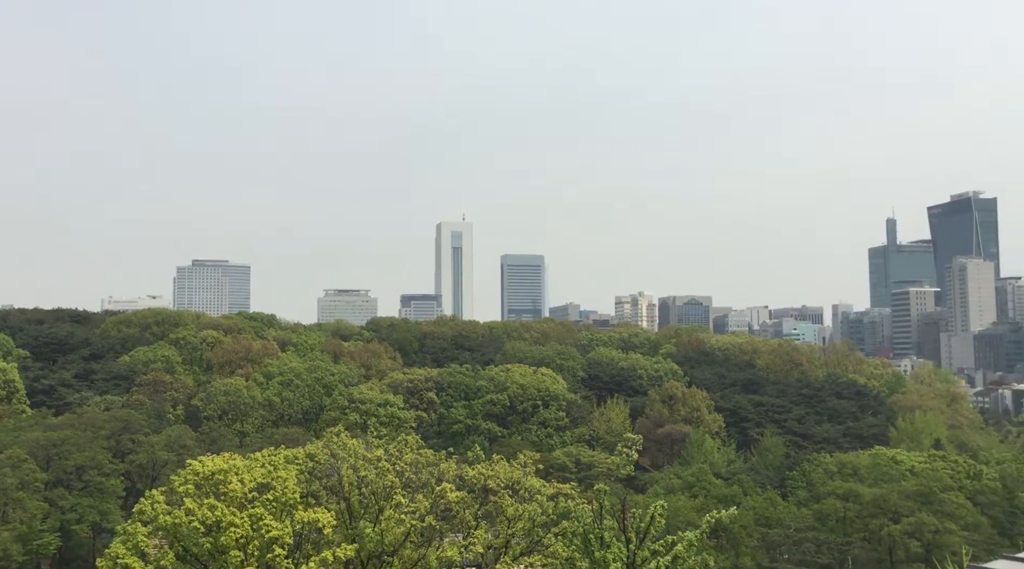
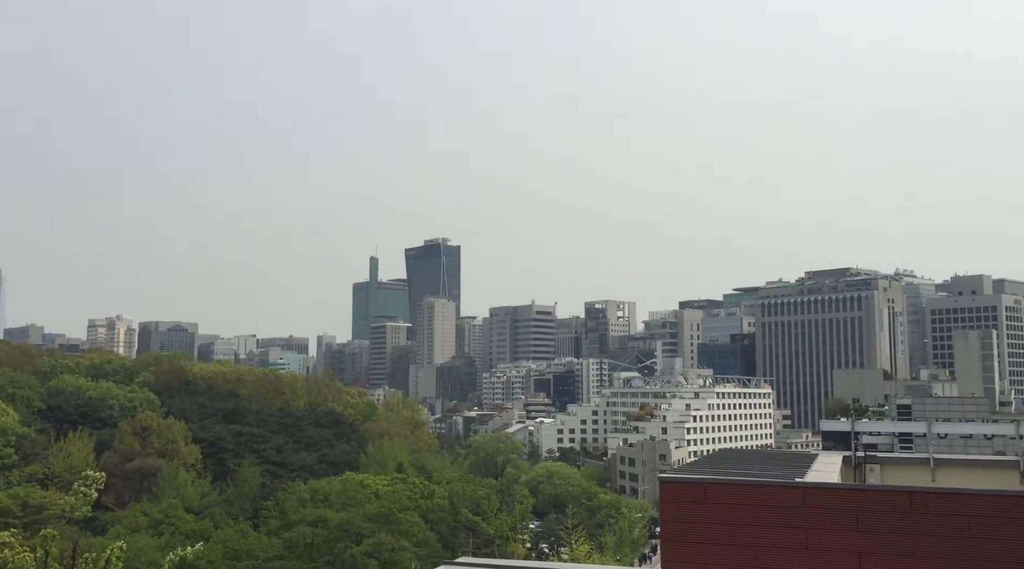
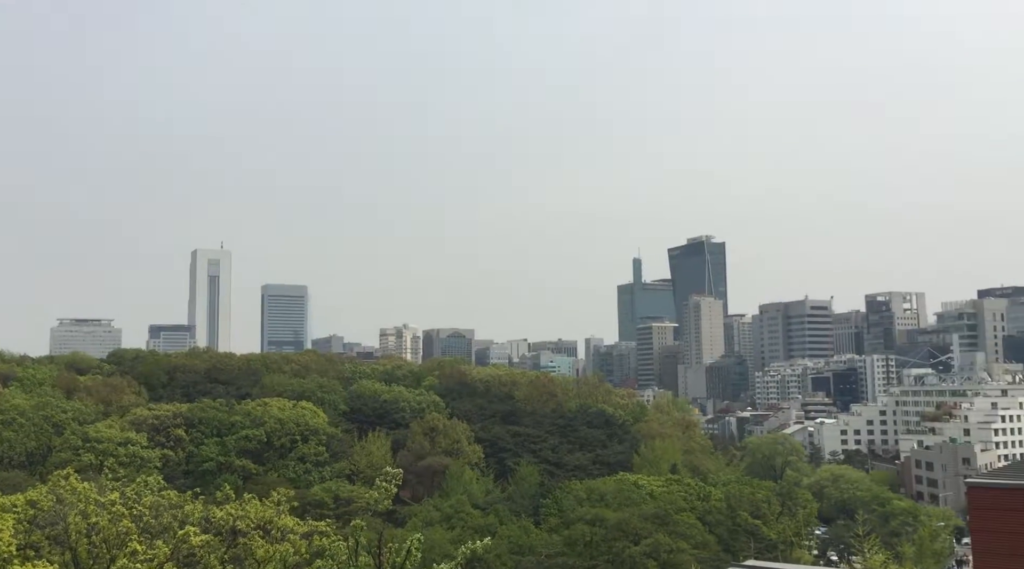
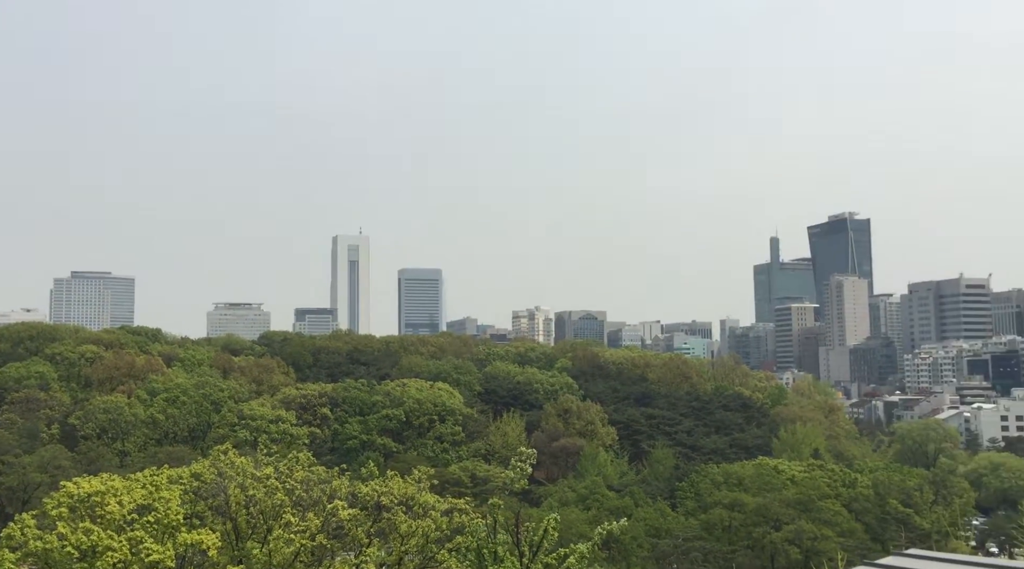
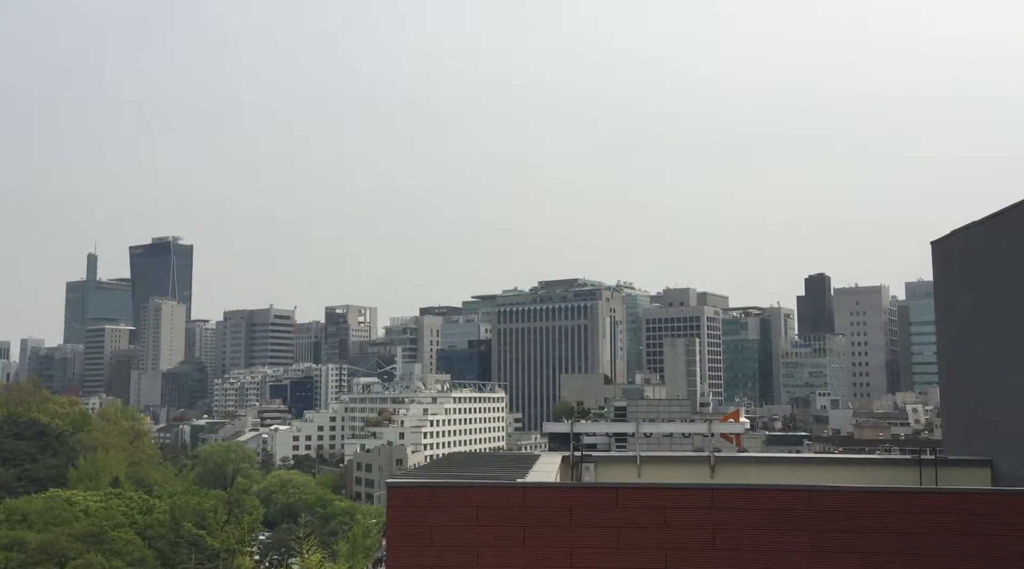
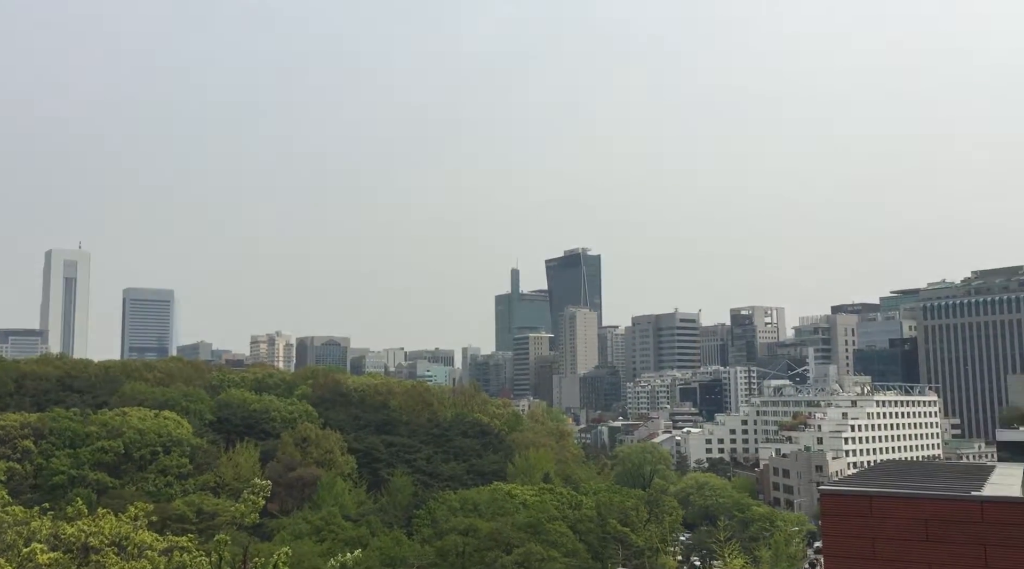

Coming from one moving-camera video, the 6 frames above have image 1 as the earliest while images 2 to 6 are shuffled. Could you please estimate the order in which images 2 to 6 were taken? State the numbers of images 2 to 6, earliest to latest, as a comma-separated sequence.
4, 3, 6, 2, 5
